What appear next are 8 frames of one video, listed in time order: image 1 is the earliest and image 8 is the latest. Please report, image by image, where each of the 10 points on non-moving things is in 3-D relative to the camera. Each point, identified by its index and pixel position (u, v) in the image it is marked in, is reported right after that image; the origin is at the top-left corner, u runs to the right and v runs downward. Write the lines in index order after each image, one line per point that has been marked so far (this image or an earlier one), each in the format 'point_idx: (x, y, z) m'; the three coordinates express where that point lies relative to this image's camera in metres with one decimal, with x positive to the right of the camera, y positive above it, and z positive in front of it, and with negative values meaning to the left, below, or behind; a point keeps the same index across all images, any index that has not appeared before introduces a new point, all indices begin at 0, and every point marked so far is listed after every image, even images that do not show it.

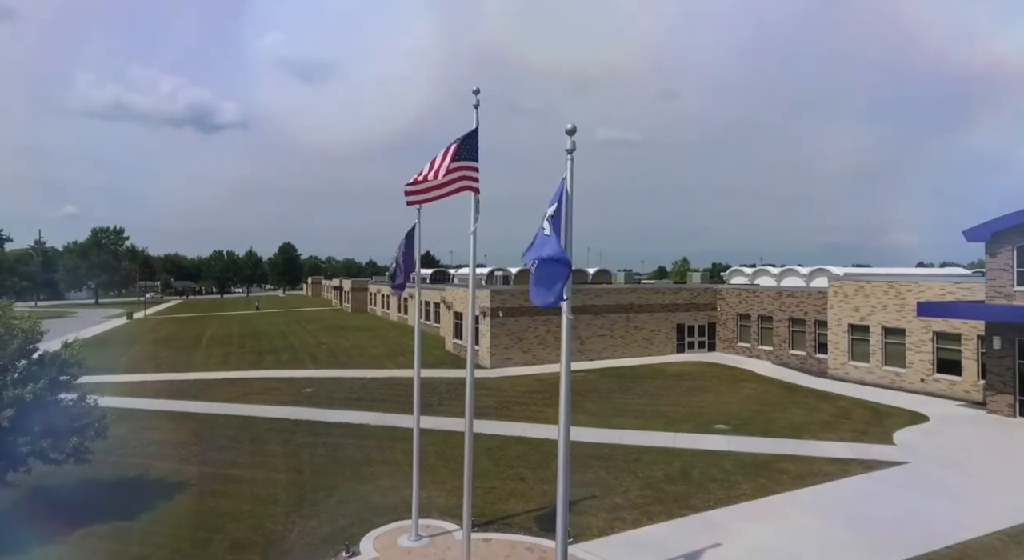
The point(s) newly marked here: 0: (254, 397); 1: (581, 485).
0: (-7.6, -3.4, +19.1) m
1: (+1.5, -4.4, +14.1) m
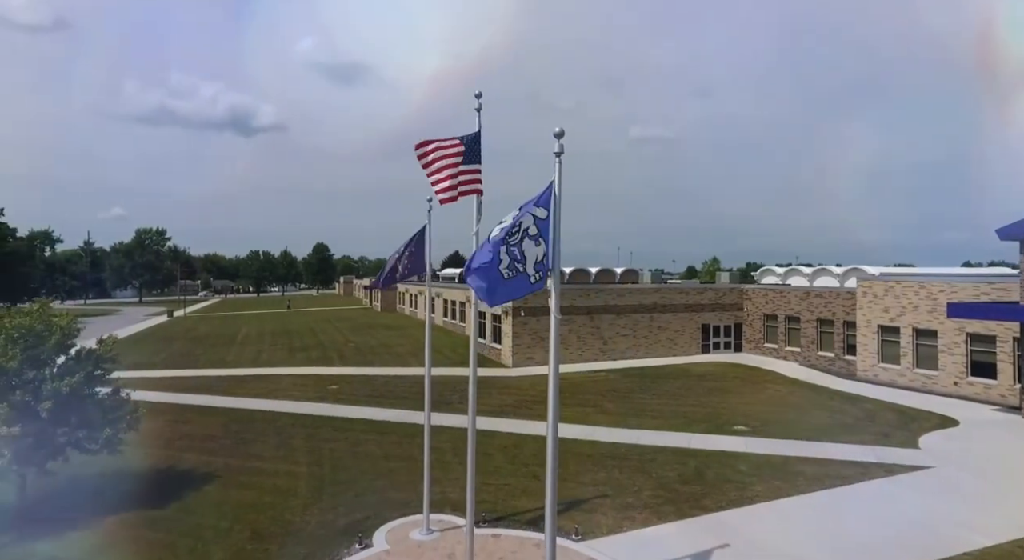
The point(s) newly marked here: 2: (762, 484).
0: (-7.0, -3.4, +19.7) m
1: (+1.8, -4.4, +14.2) m
2: (+5.5, -4.3, +14.2) m
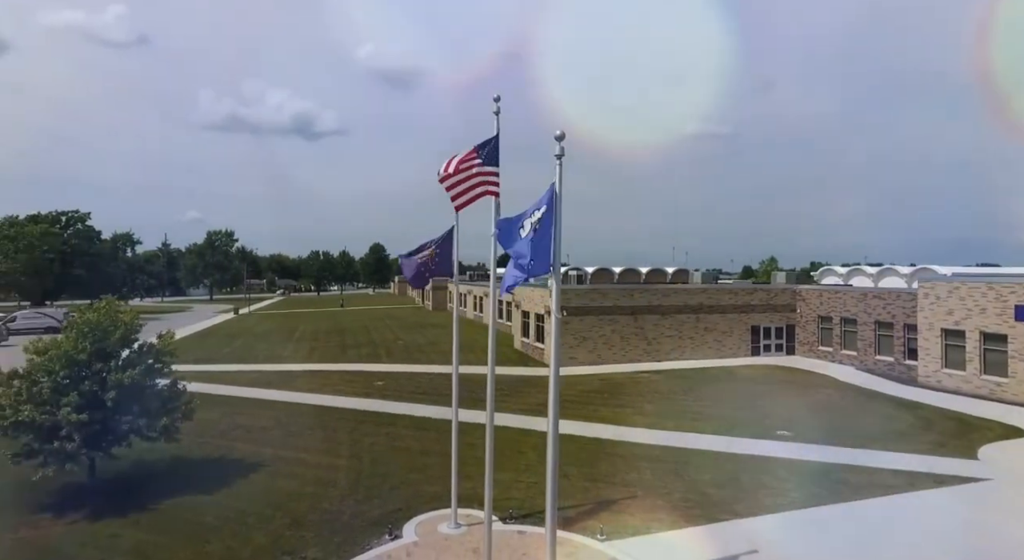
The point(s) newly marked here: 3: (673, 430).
0: (-5.7, -3.4, +20.6) m
1: (+2.4, -4.4, +14.3) m
2: (+6.1, -4.3, +13.9) m
3: (+4.2, -3.9, +17.3) m
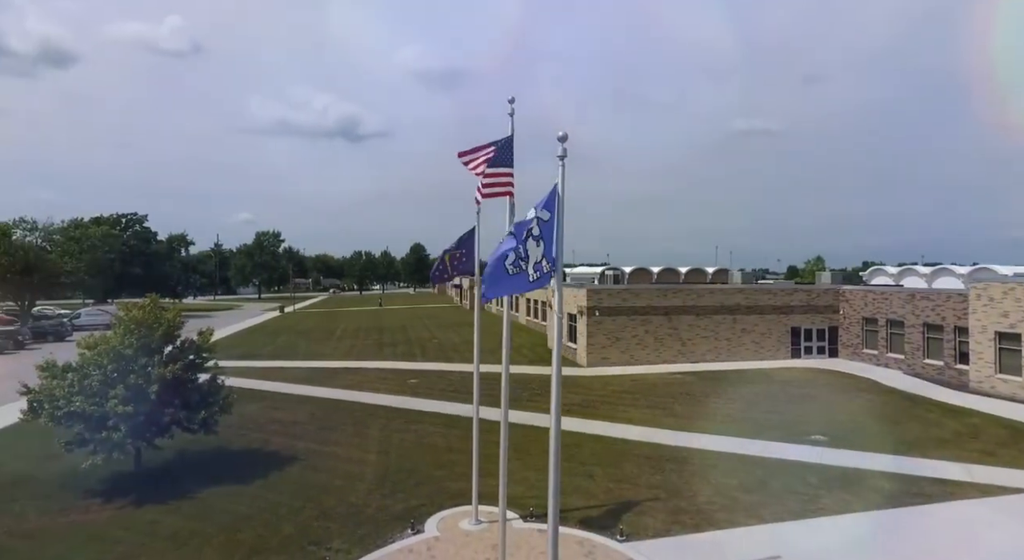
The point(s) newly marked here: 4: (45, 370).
0: (-4.7, -3.4, +21.1) m
1: (+2.9, -4.5, +14.2) m
2: (+6.6, -4.4, +13.6) m
3: (+5.0, -3.9, +17.1) m
4: (-10.1, -1.9, +14.2) m
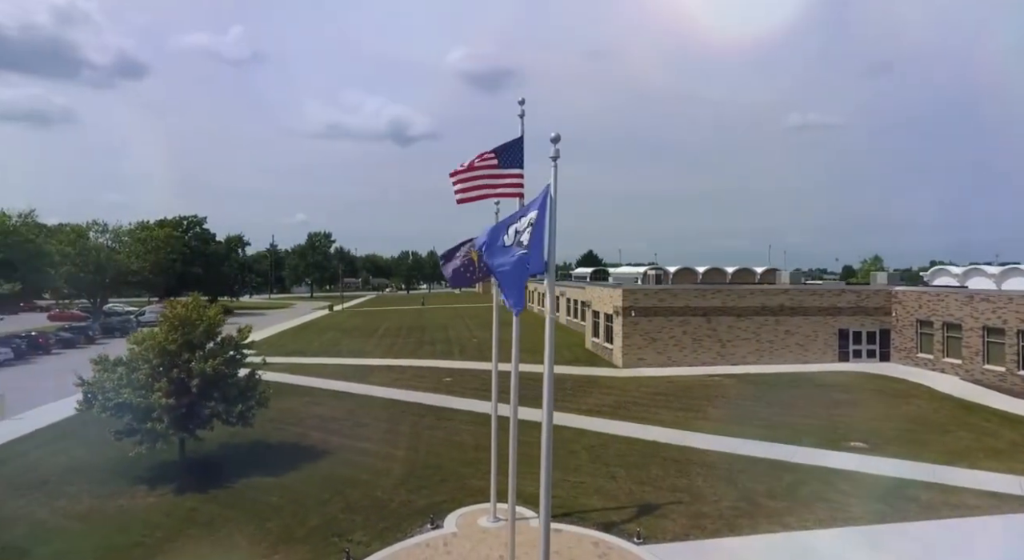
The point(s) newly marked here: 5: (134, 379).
0: (-3.6, -3.4, +21.6) m
1: (+3.4, -4.5, +14.0) m
2: (+7.0, -4.4, +13.0) m
3: (+5.7, -4.0, +16.7) m
4: (-9.6, -1.9, +15.2) m
5: (-8.5, -2.3, +14.8) m
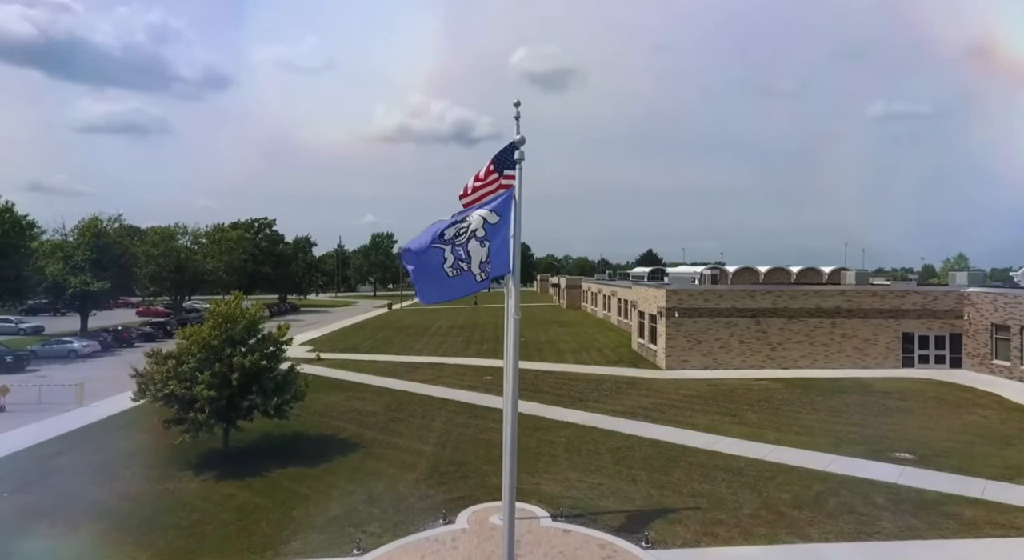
0: (-2.3, -3.4, +22.0) m
1: (+3.7, -4.5, +13.6) m
2: (+7.1, -4.4, +12.2) m
3: (+6.3, -3.9, +16.0) m
4: (-9.0, -1.9, +16.4) m
5: (-8.0, -2.2, +15.8) m
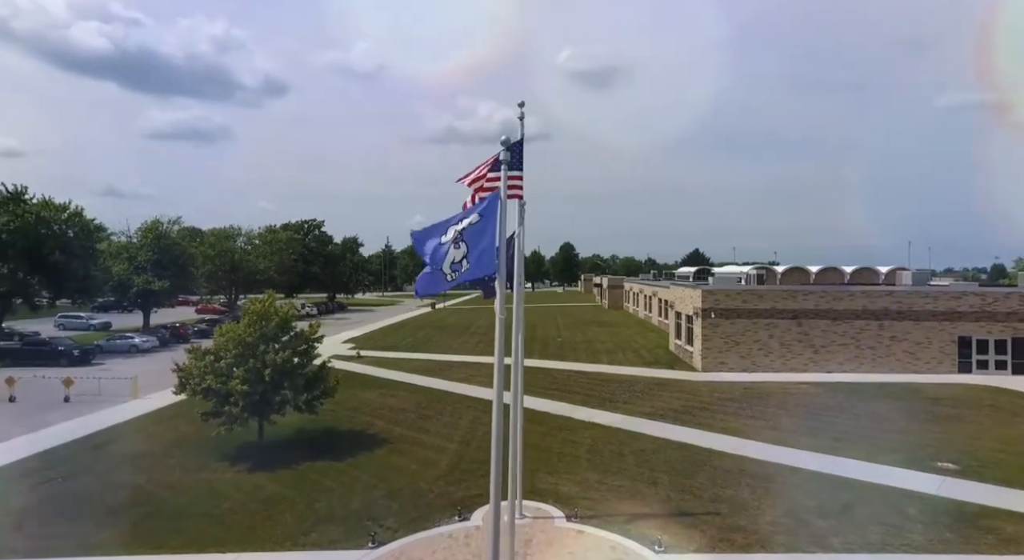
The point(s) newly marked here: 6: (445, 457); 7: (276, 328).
0: (-1.2, -3.3, +22.1) m
1: (+4.1, -4.4, +13.2) m
2: (+7.3, -4.3, +11.5) m
3: (+6.9, -3.9, +15.4) m
4: (-8.4, -1.9, +17.2) m
5: (-7.4, -2.2, +16.5) m
6: (-1.6, -4.3, +16.1) m
7: (-6.1, -1.2, +17.1) m
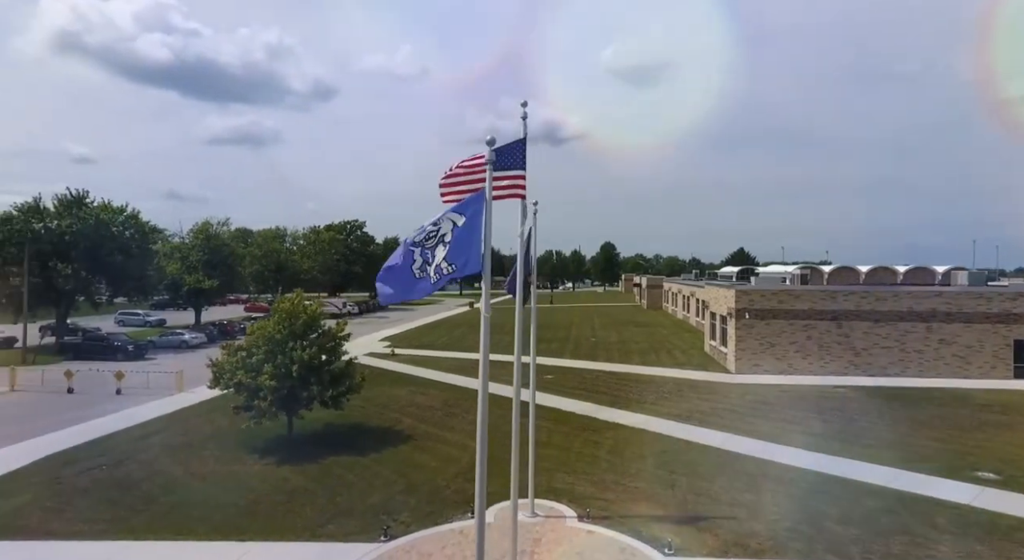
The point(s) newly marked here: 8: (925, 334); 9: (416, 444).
0: (-0.2, -3.3, +22.1) m
1: (+4.3, -4.4, +12.8) m
2: (+7.4, -4.3, +10.9) m
3: (+7.3, -3.9, +14.8) m
4: (-7.7, -1.8, +17.8) m
5: (-6.8, -2.1, +17.0) m
6: (-1.1, -4.3, +16.2) m
7: (-5.5, -1.2, +17.6) m
8: (+12.3, -1.6, +19.5) m
9: (-2.5, -4.3, +17.0) m
